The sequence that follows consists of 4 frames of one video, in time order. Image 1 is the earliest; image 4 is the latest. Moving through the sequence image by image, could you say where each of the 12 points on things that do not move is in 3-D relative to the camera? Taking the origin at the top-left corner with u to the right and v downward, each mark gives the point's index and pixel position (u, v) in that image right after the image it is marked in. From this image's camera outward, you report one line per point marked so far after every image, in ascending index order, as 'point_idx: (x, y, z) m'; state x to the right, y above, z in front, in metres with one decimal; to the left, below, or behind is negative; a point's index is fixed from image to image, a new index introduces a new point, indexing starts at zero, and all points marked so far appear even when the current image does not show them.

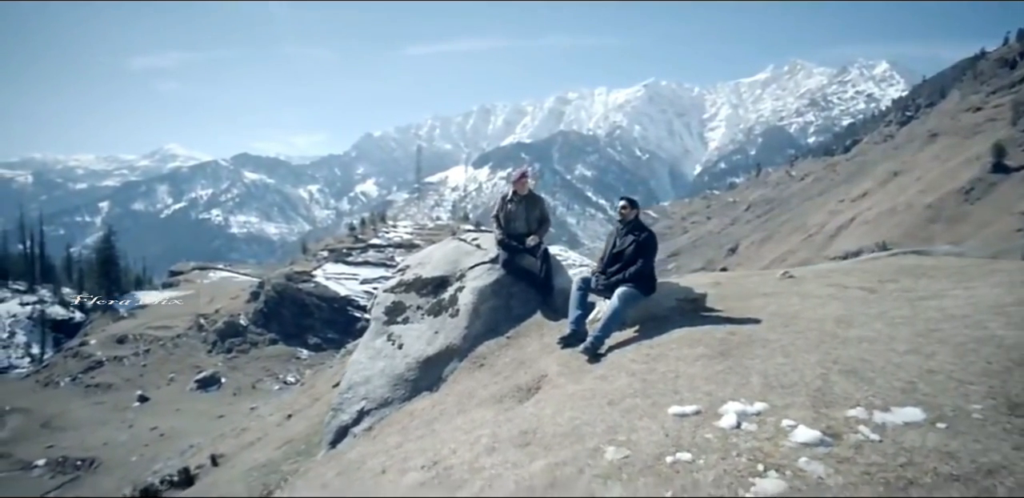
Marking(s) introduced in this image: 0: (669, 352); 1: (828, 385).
0: (+2.8, -1.8, +13.7) m
1: (+4.5, -1.9, +11.1) m
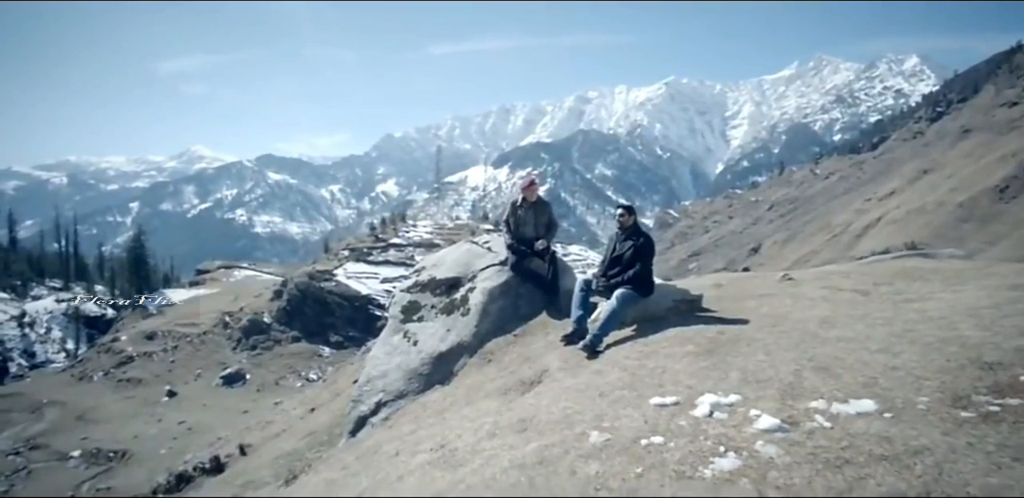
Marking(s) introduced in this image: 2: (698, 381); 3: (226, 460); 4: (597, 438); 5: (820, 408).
0: (+2.9, -1.9, +15.0) m
1: (+4.5, -2.1, +12.3) m
2: (+3.0, -2.1, +12.6) m
3: (-6.4, -4.7, +17.3) m
4: (+1.1, -2.5, +10.2) m
5: (+4.3, -2.2, +10.7) m
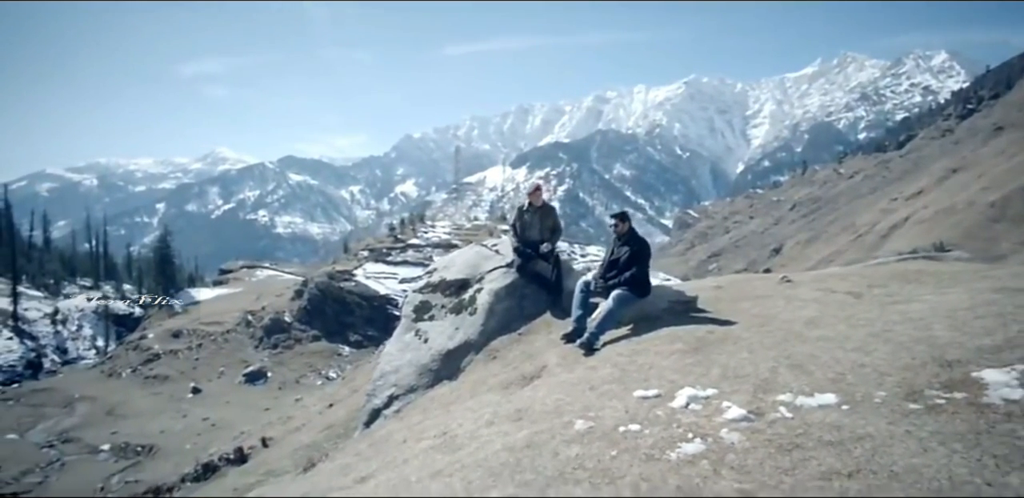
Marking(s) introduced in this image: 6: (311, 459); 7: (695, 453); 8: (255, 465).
0: (+2.9, -2.0, +16.1) m
1: (+4.5, -2.2, +13.3) m
2: (+3.0, -2.2, +13.7) m
3: (-6.3, -4.8, +18.7) m
4: (+1.0, -2.6, +11.4) m
5: (+4.2, -2.3, +11.8) m
6: (-4.0, -4.1, +15.4) m
7: (+2.3, -2.6, +9.9) m
8: (-5.2, -4.4, +15.7) m
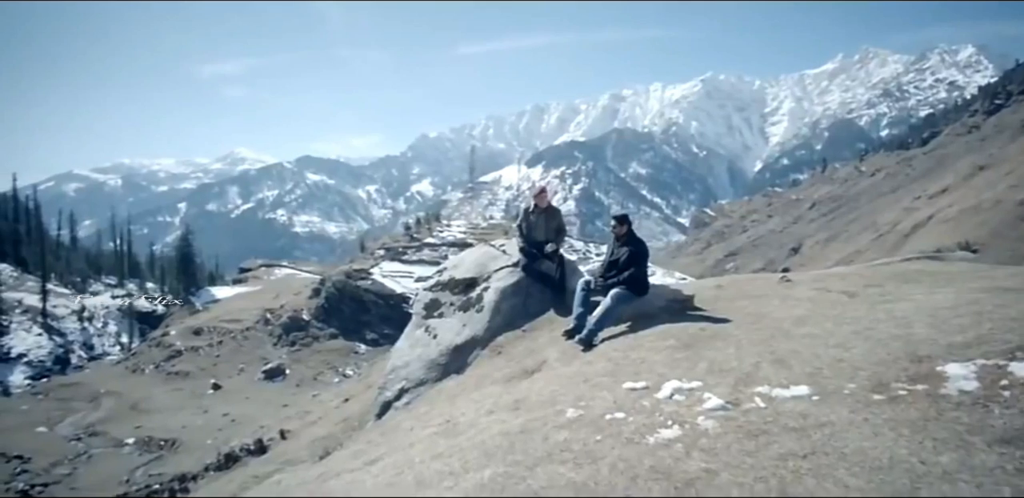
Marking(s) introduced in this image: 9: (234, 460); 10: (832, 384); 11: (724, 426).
0: (+2.9, -2.1, +17.0) m
1: (+4.5, -2.2, +14.3) m
2: (+3.0, -2.3, +14.7) m
3: (-6.2, -4.8, +19.8) m
4: (+1.0, -2.6, +12.4) m
5: (+4.1, -2.3, +12.8) m
6: (-3.9, -4.2, +16.5) m
7: (+2.2, -2.6, +10.8) m
8: (-5.2, -4.4, +16.9) m
9: (-6.5, -4.8, +18.1) m
10: (+5.3, -2.2, +12.9) m
11: (+3.0, -2.5, +11.1) m
